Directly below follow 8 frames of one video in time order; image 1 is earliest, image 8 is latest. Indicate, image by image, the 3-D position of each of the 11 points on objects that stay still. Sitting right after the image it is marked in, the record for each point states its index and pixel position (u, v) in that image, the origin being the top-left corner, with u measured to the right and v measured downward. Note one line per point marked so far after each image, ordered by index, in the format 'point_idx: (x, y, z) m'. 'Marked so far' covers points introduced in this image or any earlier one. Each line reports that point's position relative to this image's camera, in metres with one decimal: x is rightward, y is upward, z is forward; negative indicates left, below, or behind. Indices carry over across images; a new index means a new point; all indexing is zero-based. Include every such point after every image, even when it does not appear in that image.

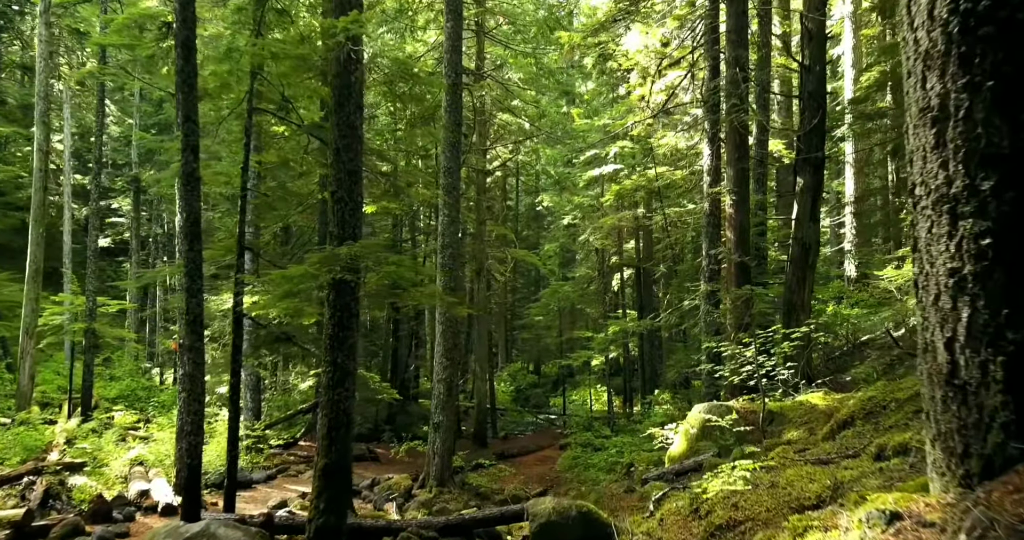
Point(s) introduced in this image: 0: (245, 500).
0: (-4.2, -3.6, +11.3) m
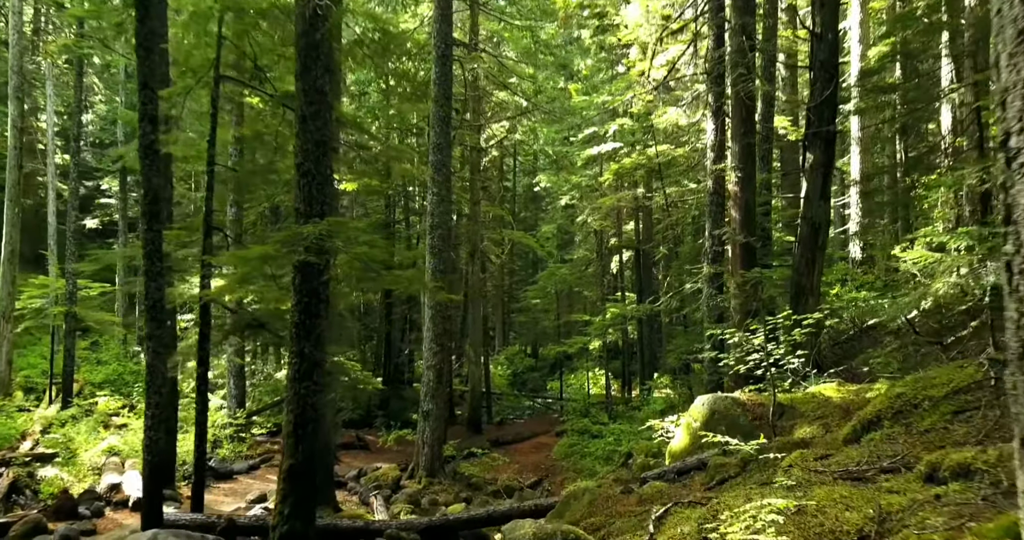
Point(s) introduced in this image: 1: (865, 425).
0: (-4.3, -3.3, +10.8) m
1: (+2.3, -1.0, +4.6) m
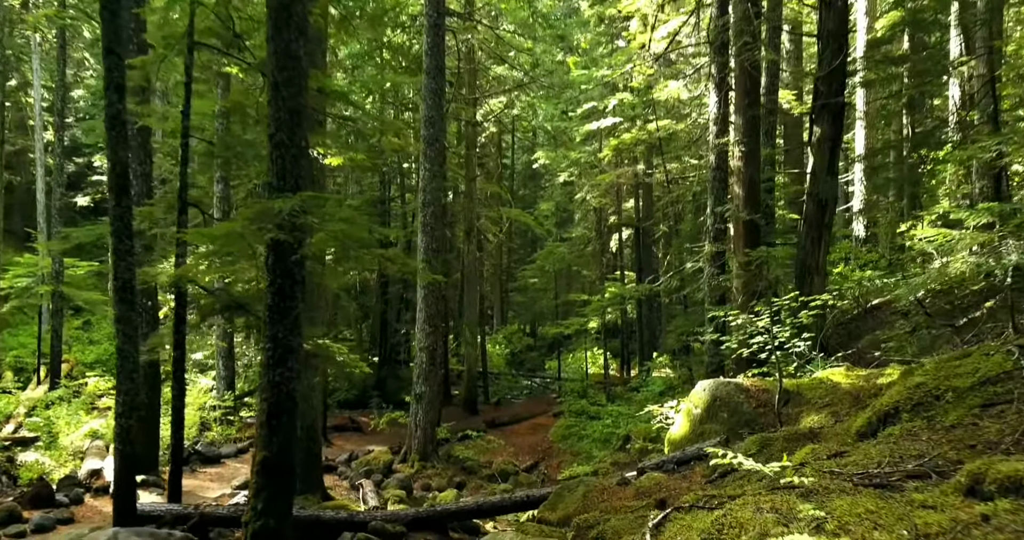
0: (-4.4, -3.0, +10.5) m
1: (+2.2, -0.9, +4.3) m
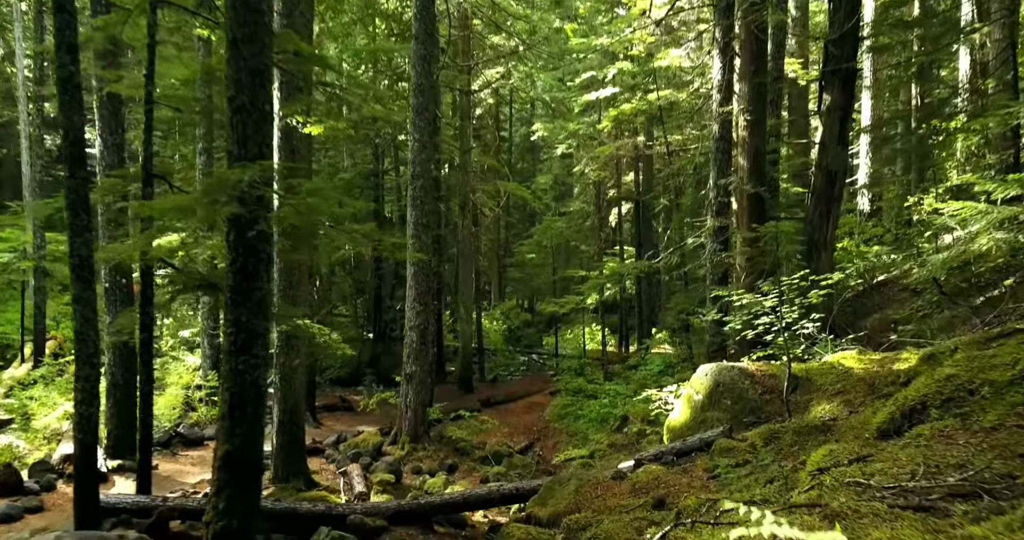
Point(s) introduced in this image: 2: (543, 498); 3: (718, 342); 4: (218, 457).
0: (-4.5, -2.7, +10.1) m
1: (+2.1, -0.8, +3.8) m
2: (+0.2, -1.7, +5.5) m
3: (+2.8, -1.0, +9.8) m
4: (-1.9, -1.2, +4.8) m
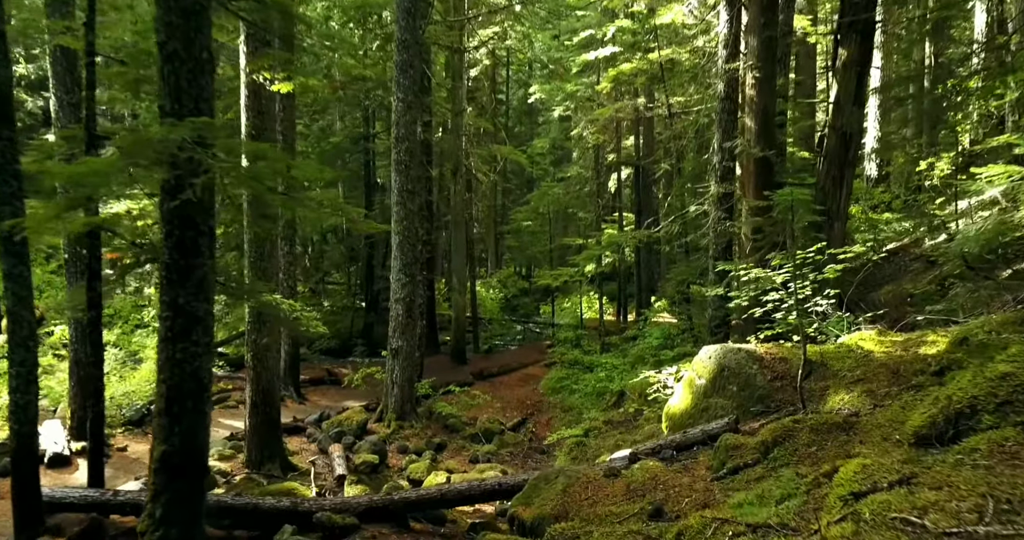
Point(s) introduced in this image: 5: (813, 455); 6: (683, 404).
0: (-4.6, -2.3, +9.6) m
1: (+2.0, -0.7, +3.2) m
2: (+0.1, -1.6, +5.0) m
3: (+2.7, -0.6, +9.2) m
4: (-2.1, -1.1, +4.2) m
5: (+1.6, -1.0, +3.9) m
6: (+1.4, -1.1, +5.9) m
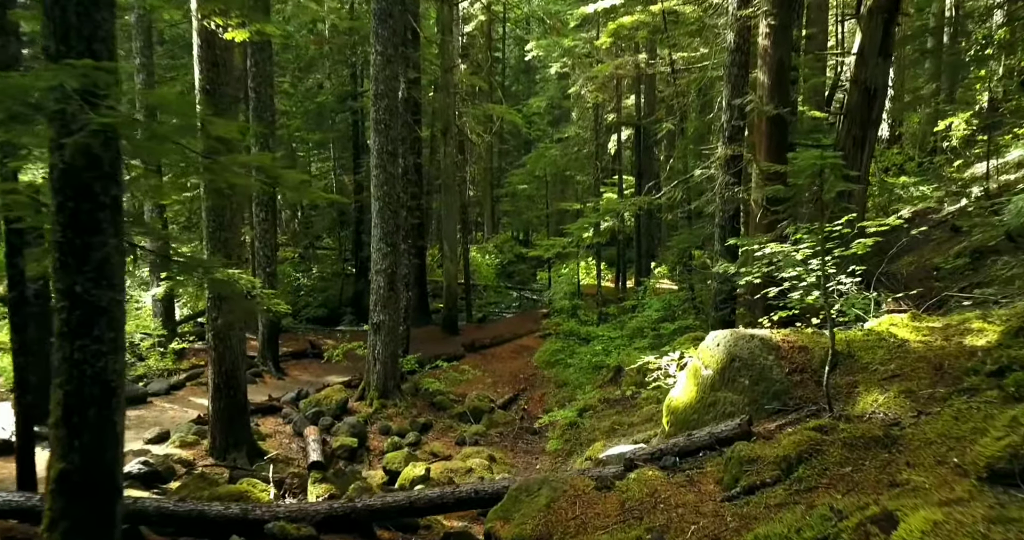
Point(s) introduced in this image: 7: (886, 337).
0: (-4.8, -1.9, +8.9) m
1: (+1.8, -0.6, +2.5) m
2: (0.0, -1.4, +4.3) m
3: (+2.5, -0.2, +8.5) m
4: (-2.2, -1.0, +3.5) m
5: (+1.5, -0.9, +3.2) m
6: (+1.2, -0.9, +5.2) m
7: (+2.5, -0.4, +4.8) m
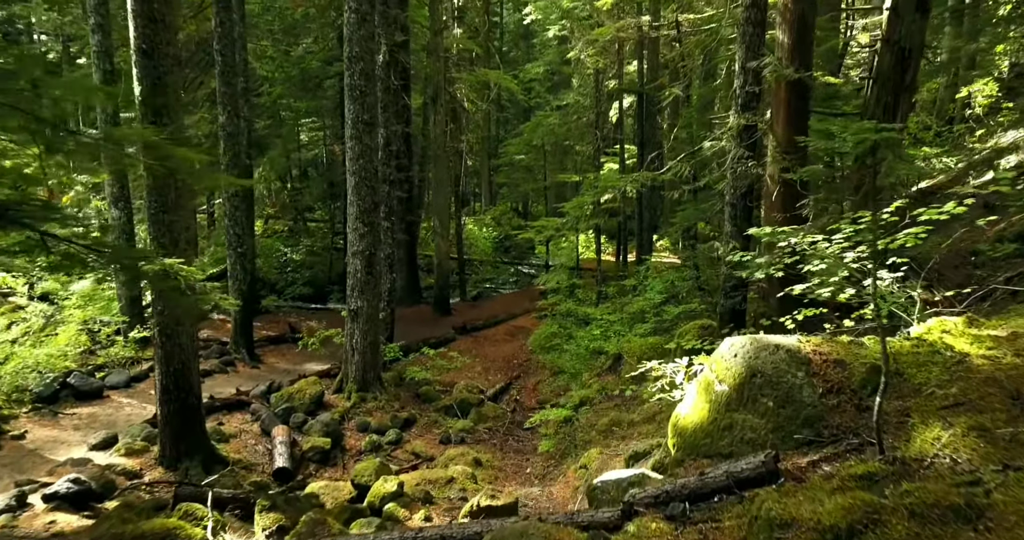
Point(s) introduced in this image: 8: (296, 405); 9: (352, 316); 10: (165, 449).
0: (-4.9, -1.7, +8.2) m
1: (+1.7, -0.7, +1.6) m
2: (-0.2, -1.4, +3.5) m
3: (+2.4, -0.1, +7.6) m
4: (-2.4, -1.0, +2.7) m
5: (+1.3, -1.0, +2.4) m
6: (+1.1, -0.9, +4.4) m
7: (+2.3, -0.4, +3.9) m
8: (-2.7, -1.7, +9.0) m
9: (-2.1, -0.6, +9.5) m
10: (-3.3, -1.7, +6.8) m
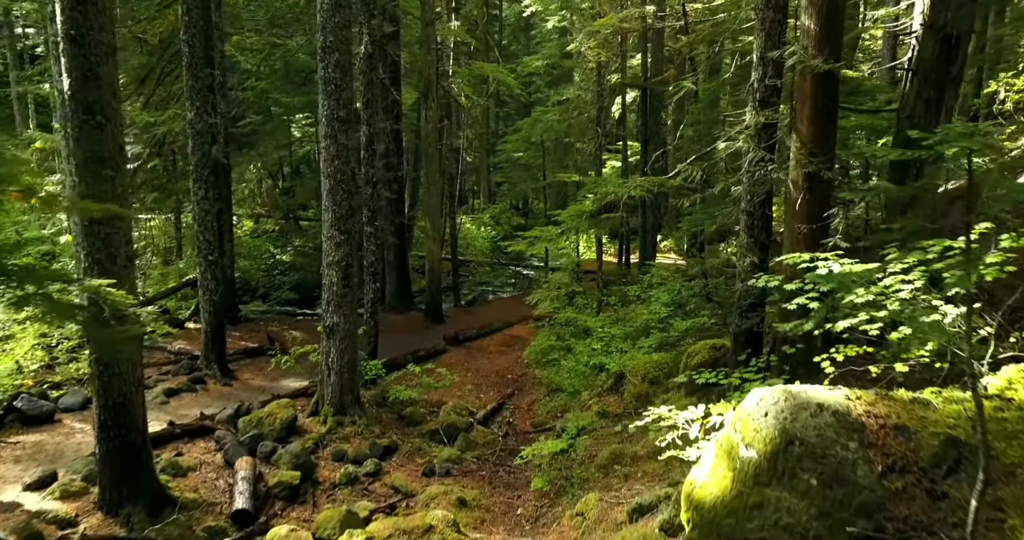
0: (-5.0, -1.9, +7.3) m
1: (+1.5, -0.9, +0.8) m
2: (-0.3, -1.6, +2.6) m
3: (+2.3, -0.2, +6.8) m
4: (-2.5, -1.2, +1.8) m
5: (+1.2, -1.2, +1.5) m
6: (+1.0, -1.1, +3.5) m
7: (+2.2, -0.6, +3.1) m
8: (-2.8, -1.8, +8.2) m
9: (-2.2, -0.7, +8.7) m
10: (-3.4, -1.8, +6.0) m
